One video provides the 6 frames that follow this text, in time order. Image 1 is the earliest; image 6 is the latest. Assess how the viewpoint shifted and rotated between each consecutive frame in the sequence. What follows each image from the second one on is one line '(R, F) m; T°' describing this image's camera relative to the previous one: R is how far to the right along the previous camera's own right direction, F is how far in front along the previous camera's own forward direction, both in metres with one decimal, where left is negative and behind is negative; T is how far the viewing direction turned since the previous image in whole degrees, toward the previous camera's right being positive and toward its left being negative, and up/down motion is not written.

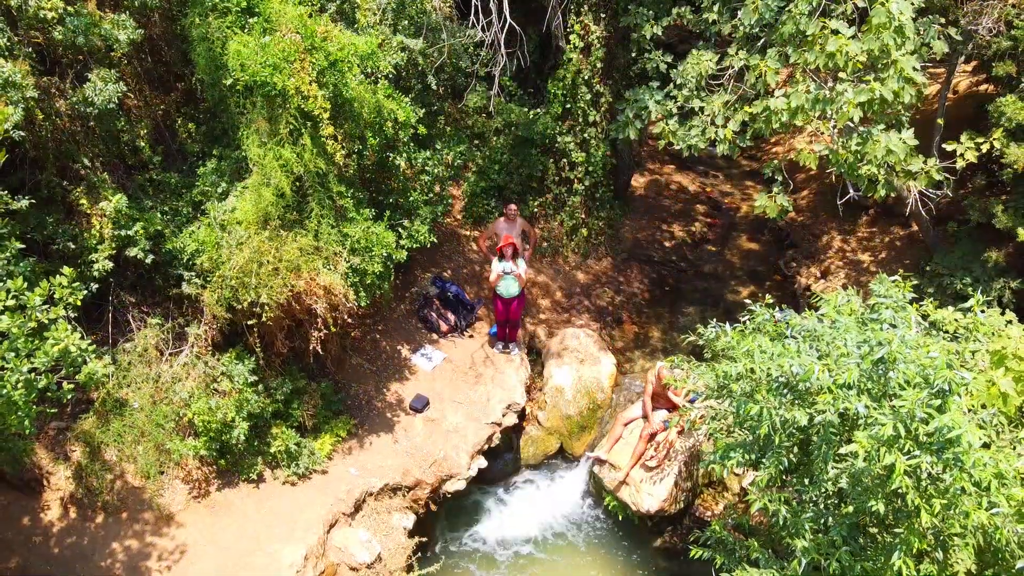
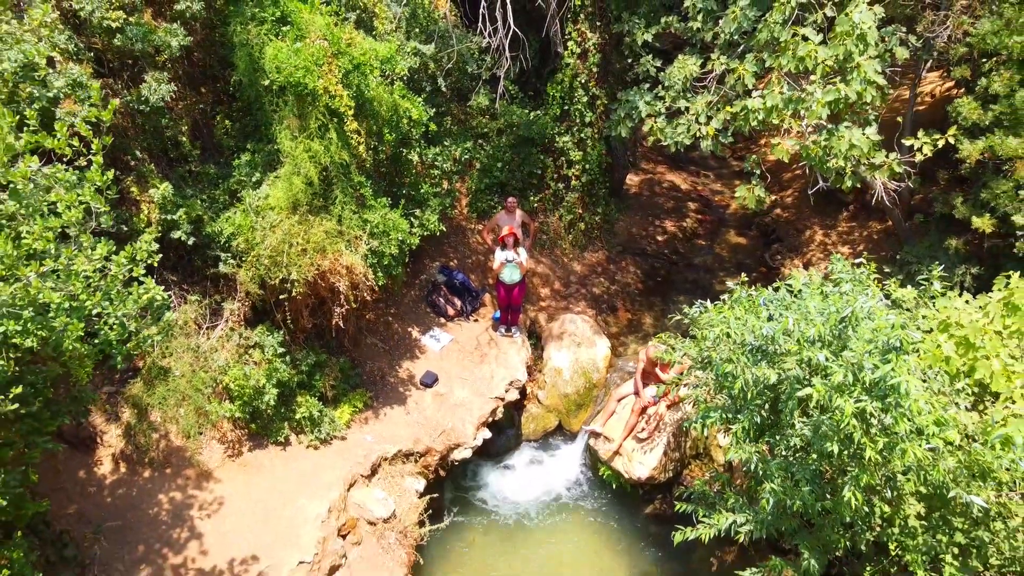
(0.0, -0.6) m; 0°
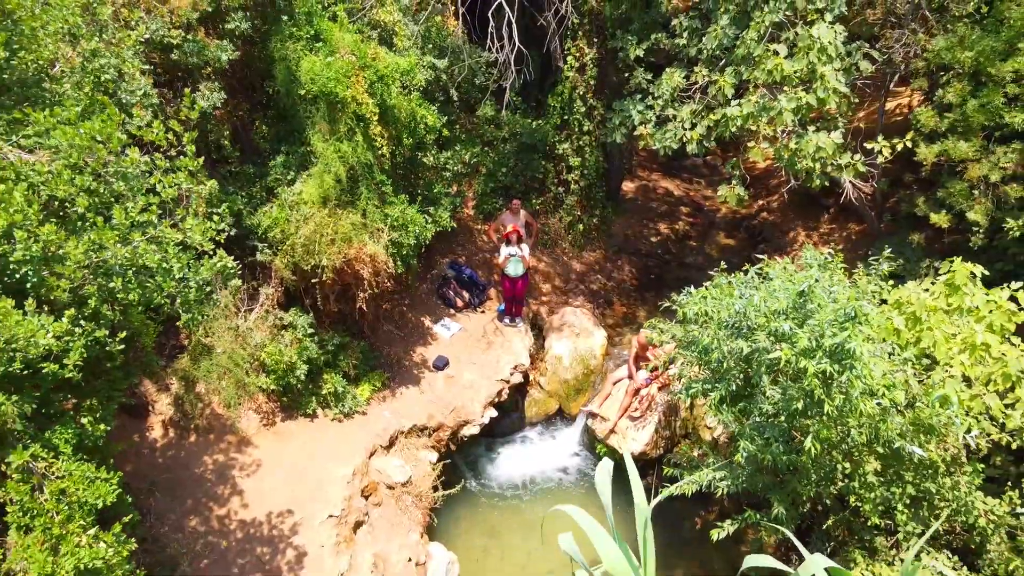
(0.0, -0.7) m; 0°
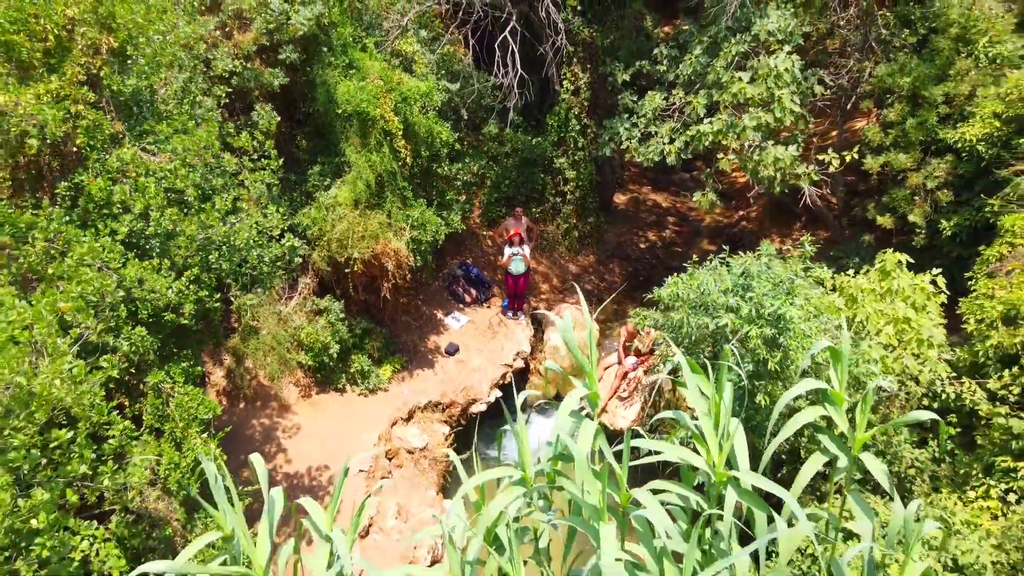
(0.0, -1.0) m; 0°
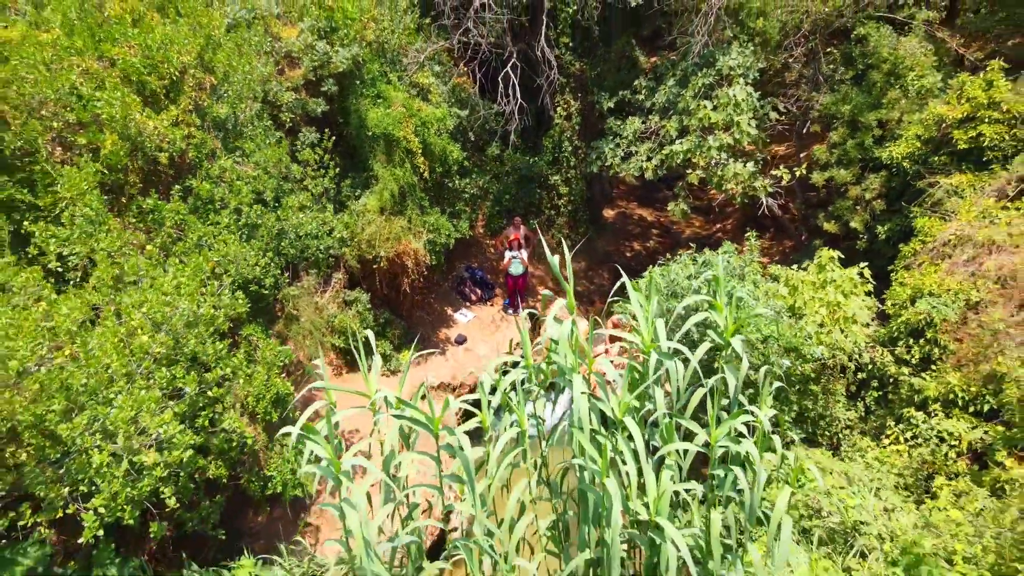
(0.0, -1.3) m; 0°
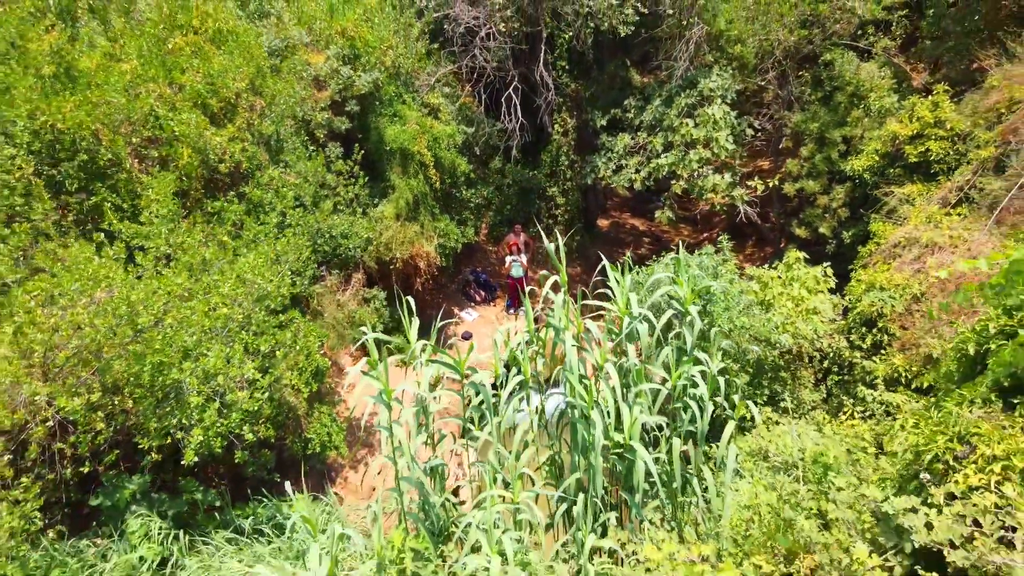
(0.0, -0.9) m; 0°
